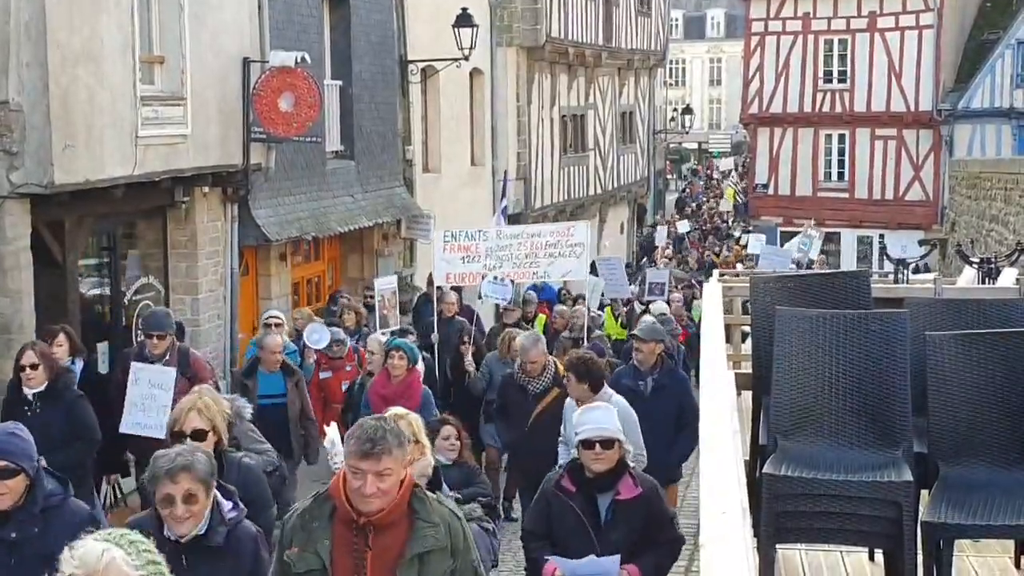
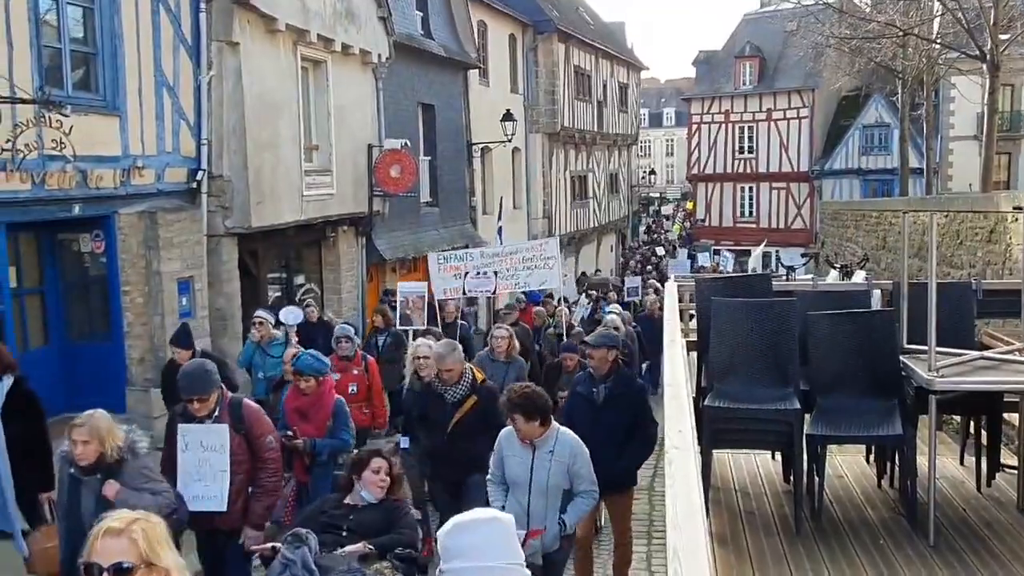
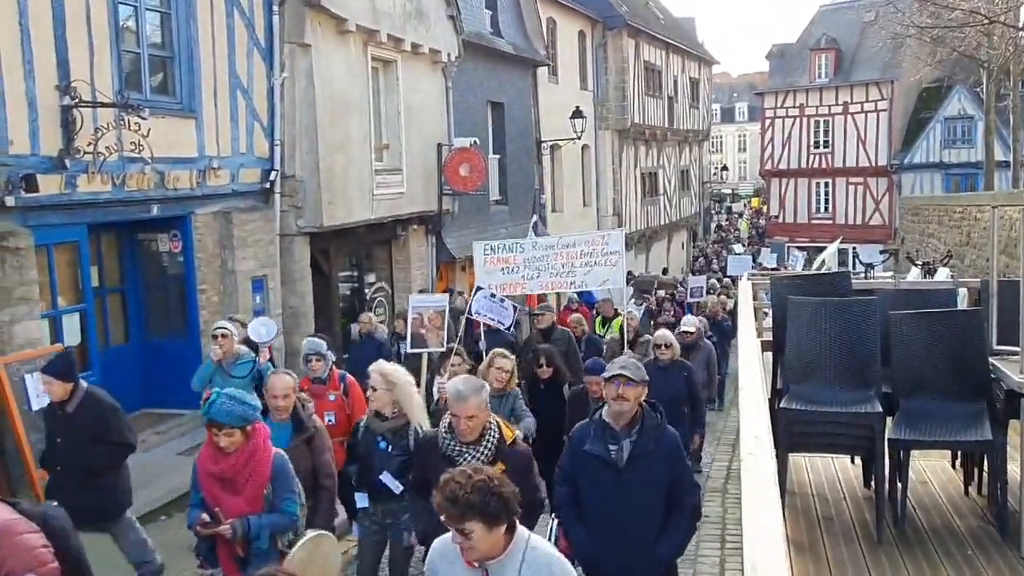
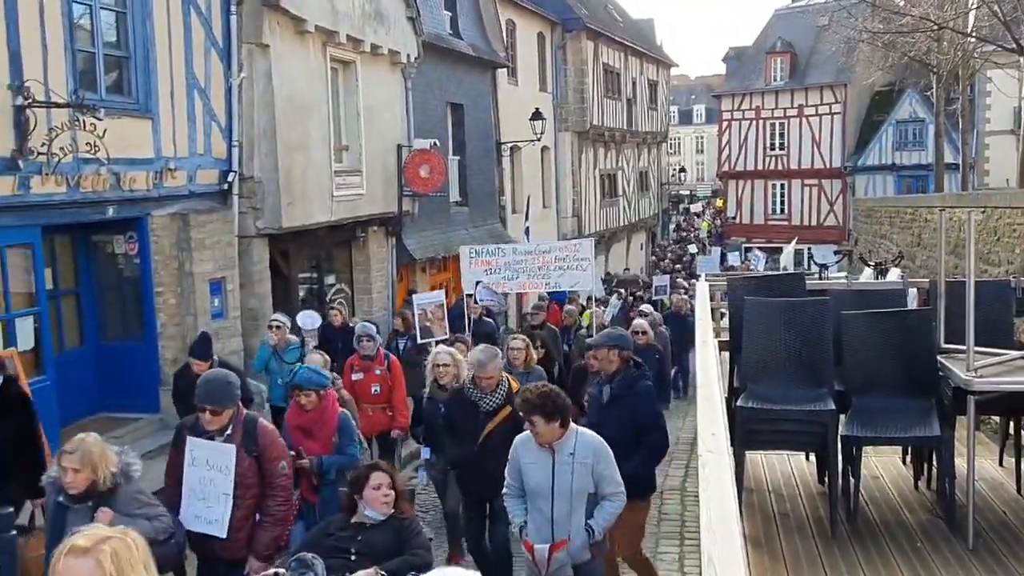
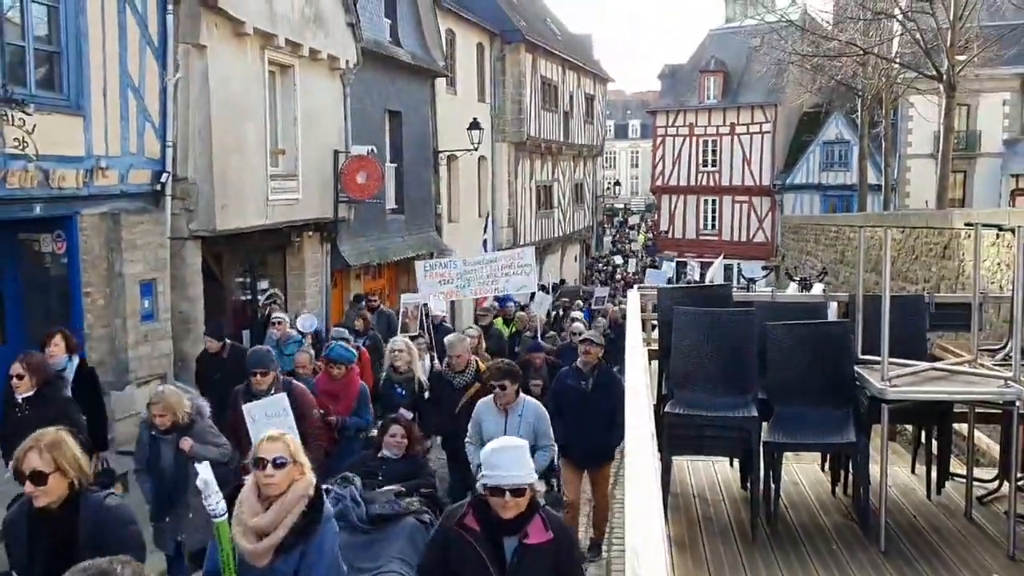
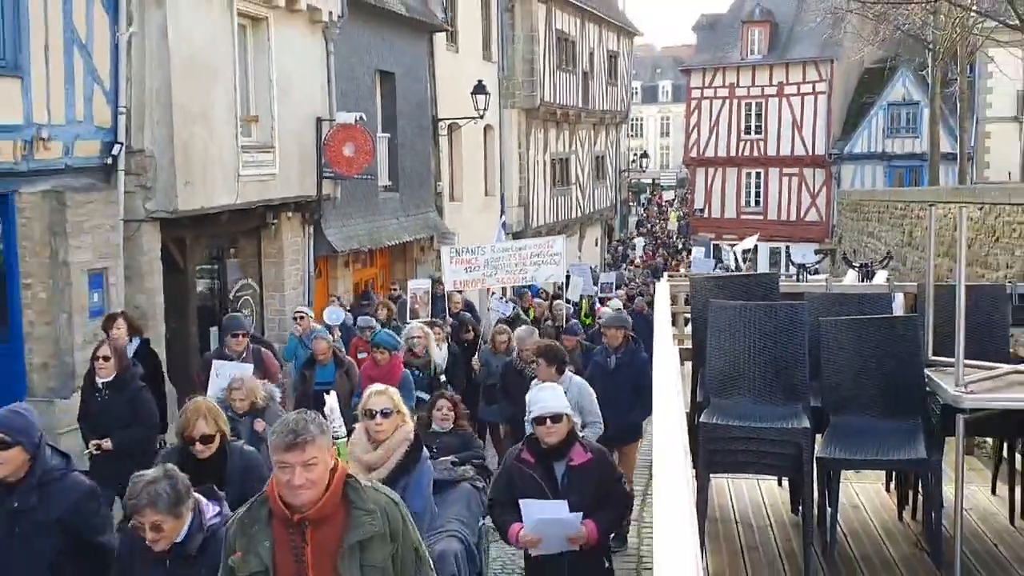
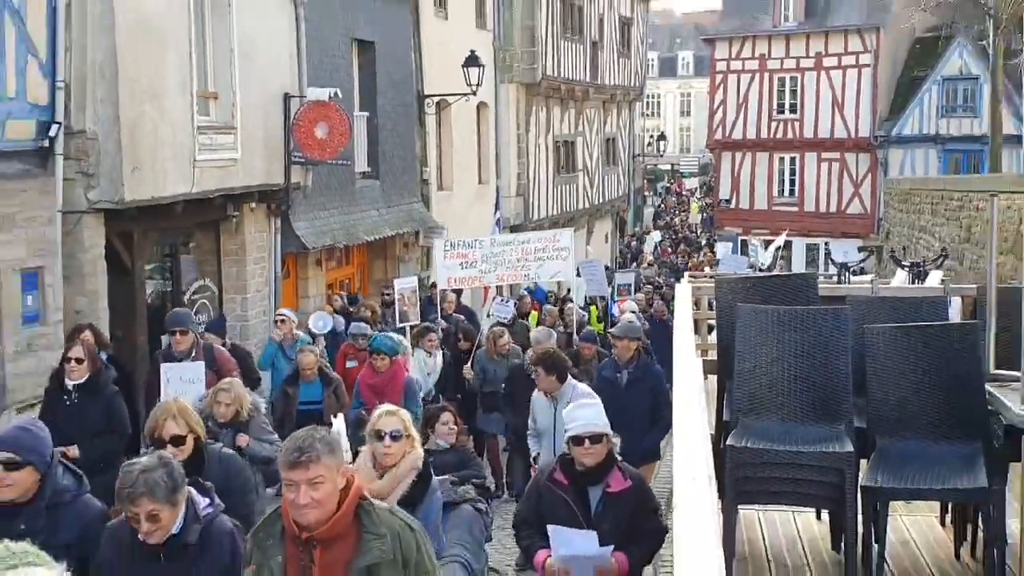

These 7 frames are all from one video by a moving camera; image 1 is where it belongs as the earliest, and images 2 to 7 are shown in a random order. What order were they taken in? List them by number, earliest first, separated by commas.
7, 6, 5, 2, 4, 3
